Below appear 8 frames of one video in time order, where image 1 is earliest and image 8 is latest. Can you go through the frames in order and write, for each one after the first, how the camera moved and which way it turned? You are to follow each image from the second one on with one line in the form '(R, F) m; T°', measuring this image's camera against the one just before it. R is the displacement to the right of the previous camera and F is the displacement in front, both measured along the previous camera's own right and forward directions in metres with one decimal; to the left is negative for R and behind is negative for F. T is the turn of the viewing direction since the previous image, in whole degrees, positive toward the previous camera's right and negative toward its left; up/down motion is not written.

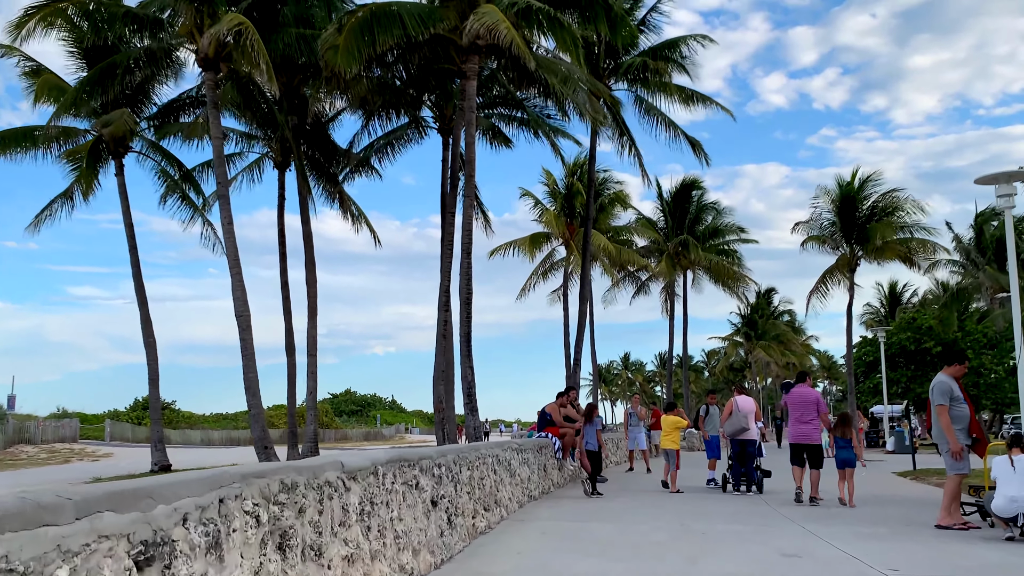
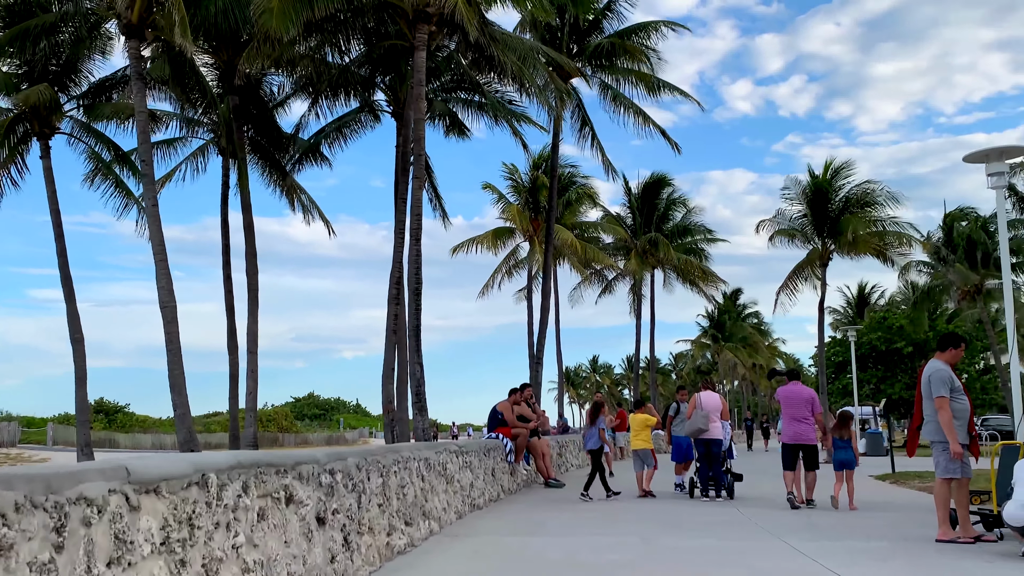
(+0.3, +1.3) m; +2°
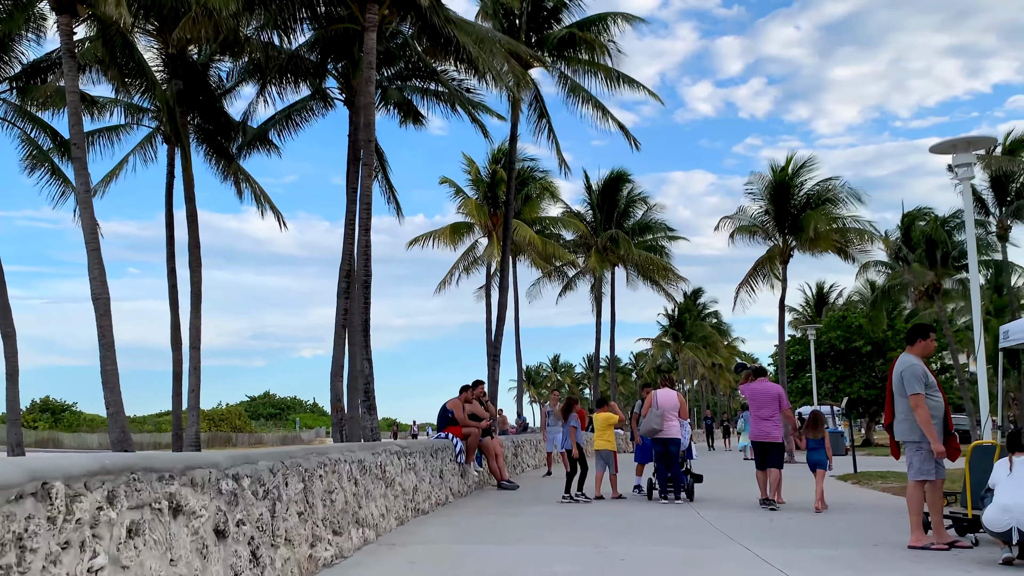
(+0.1, +0.6) m; +2°
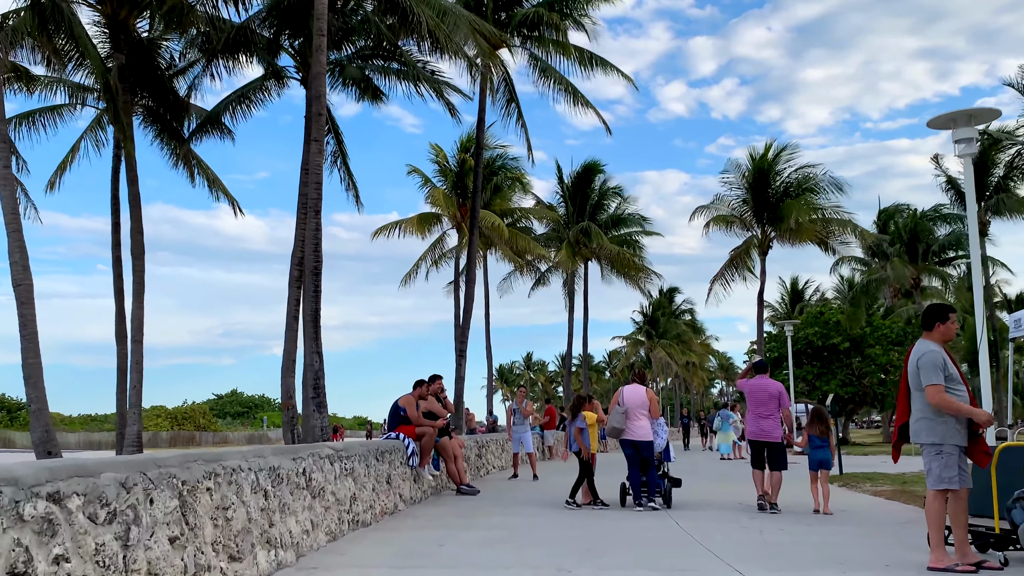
(+0.2, +1.2) m; +2°
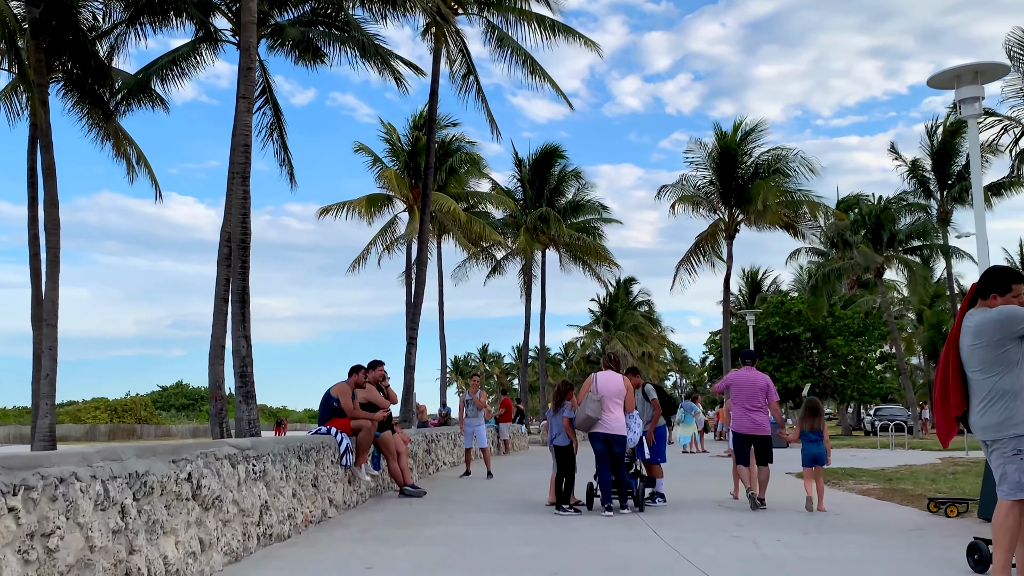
(0.0, +1.4) m; +3°
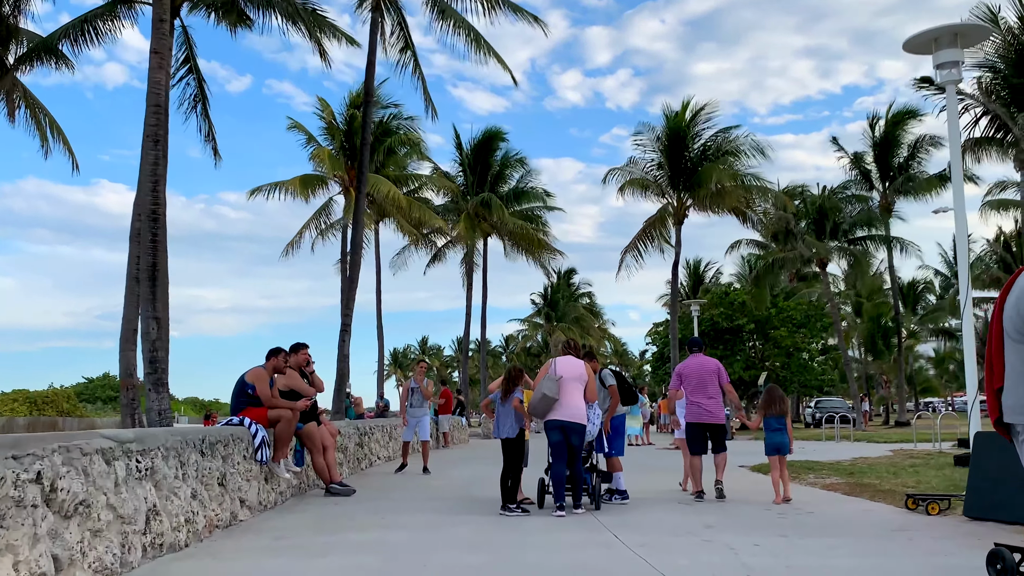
(0.0, +1.0) m; +4°
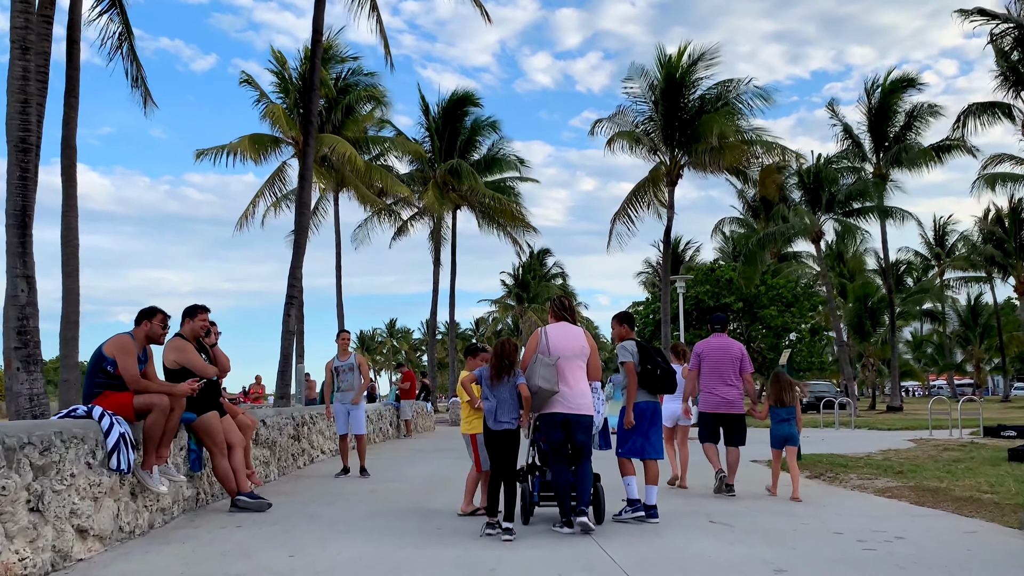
(0.0, +2.5) m; +2°
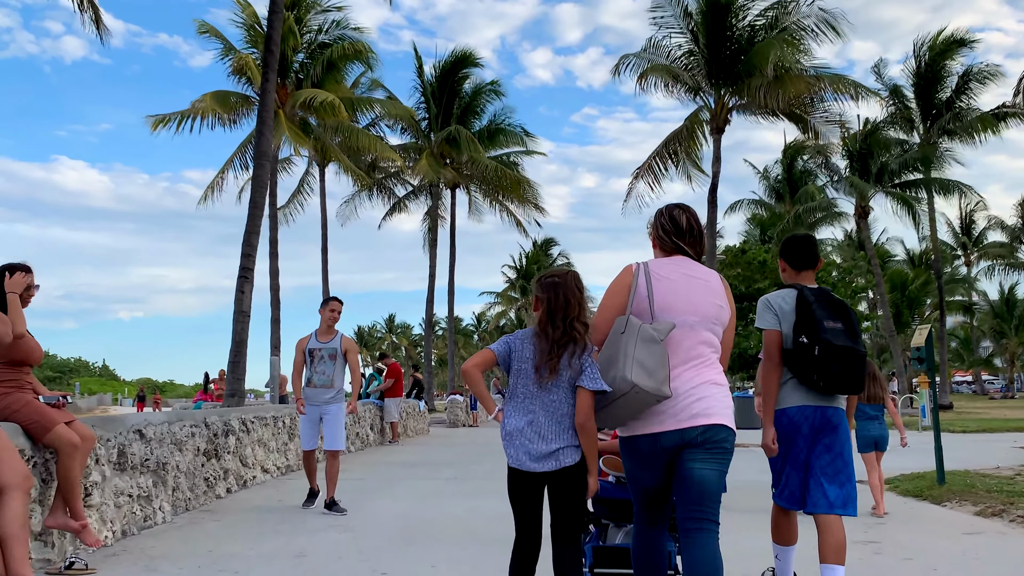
(-0.2, +3.5) m; 0°
